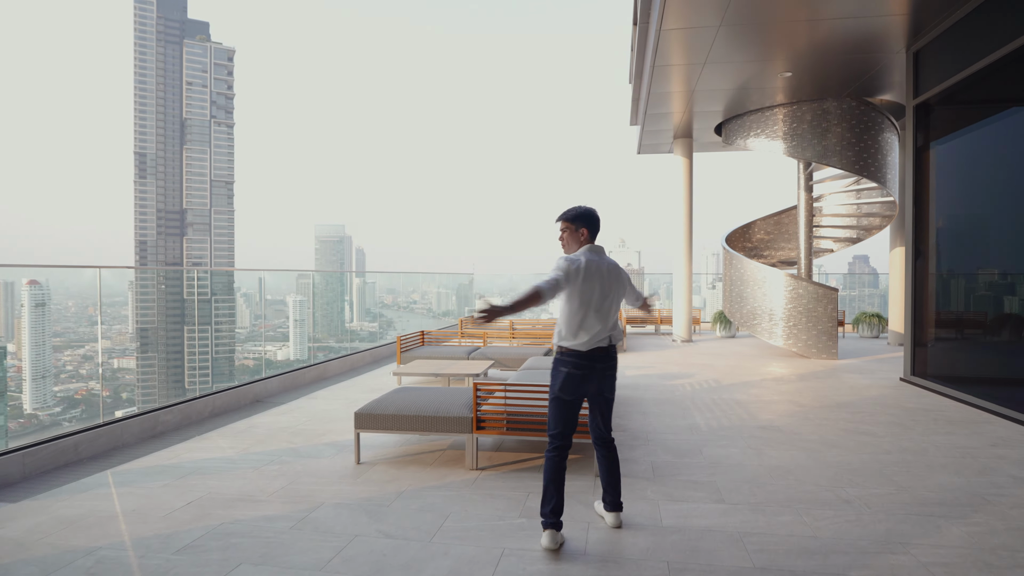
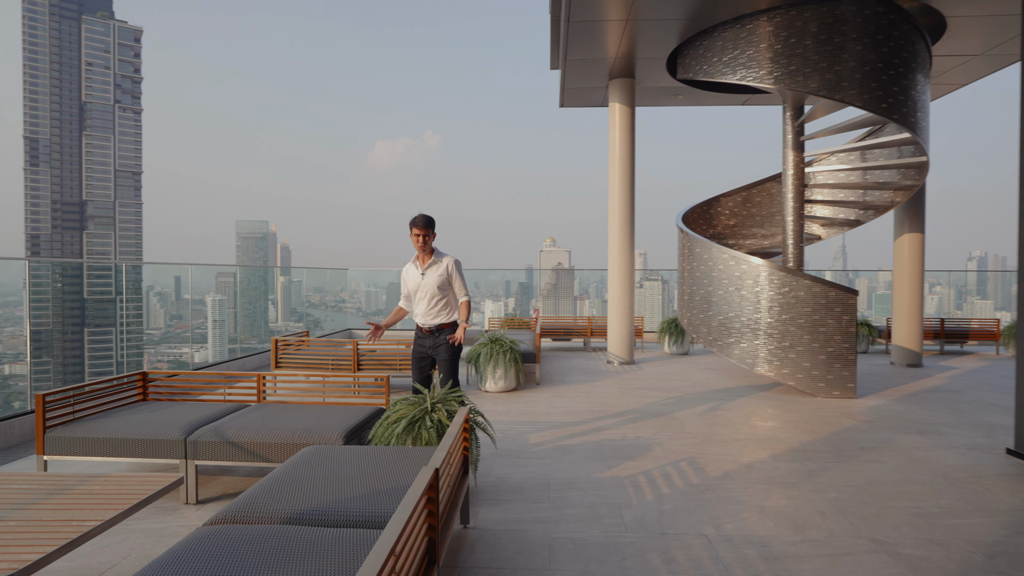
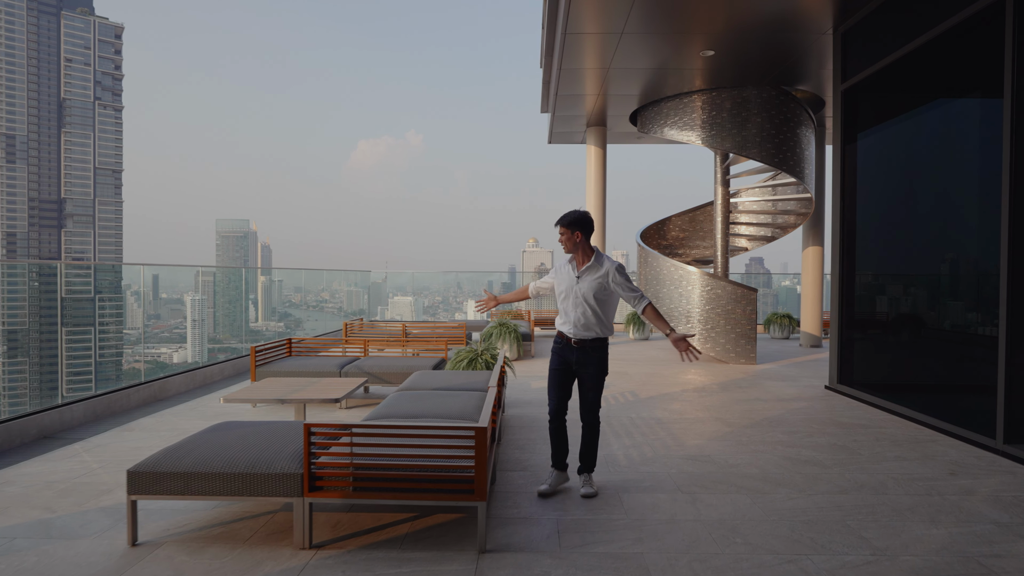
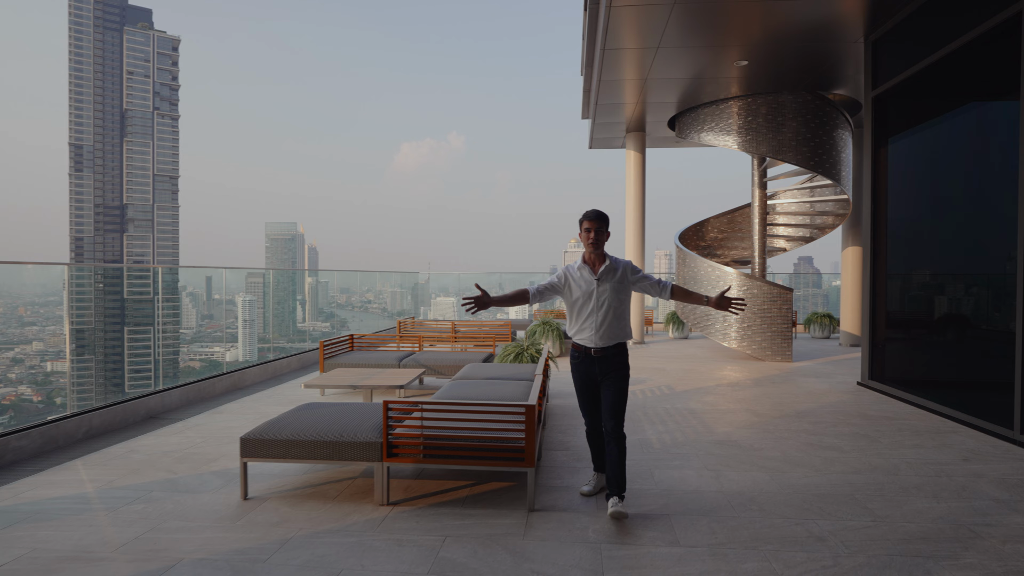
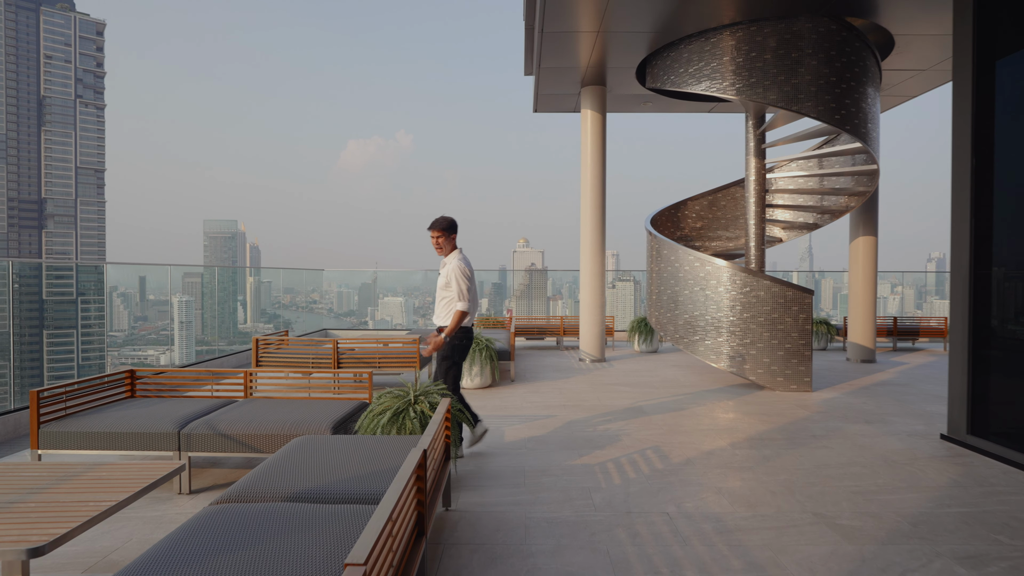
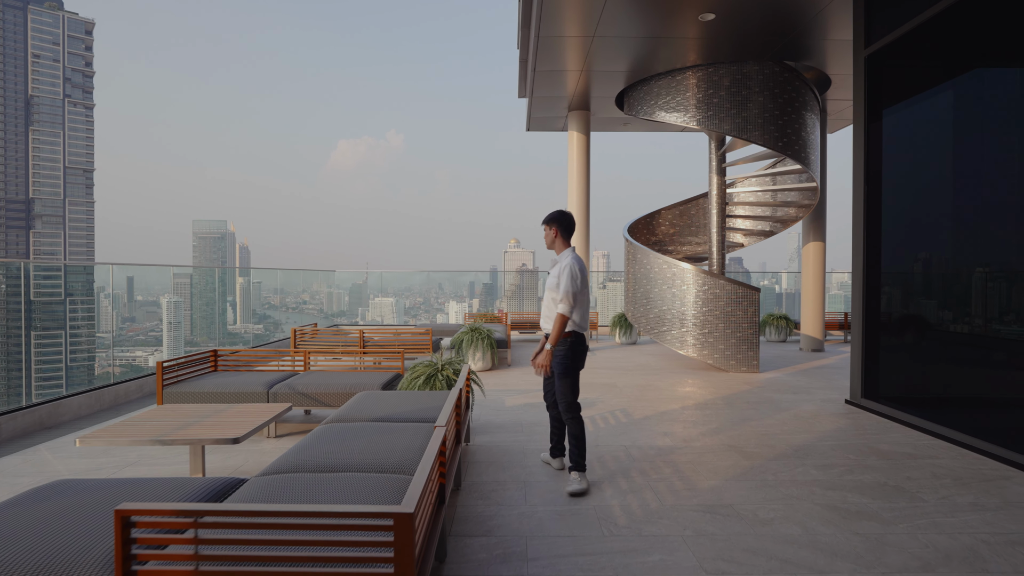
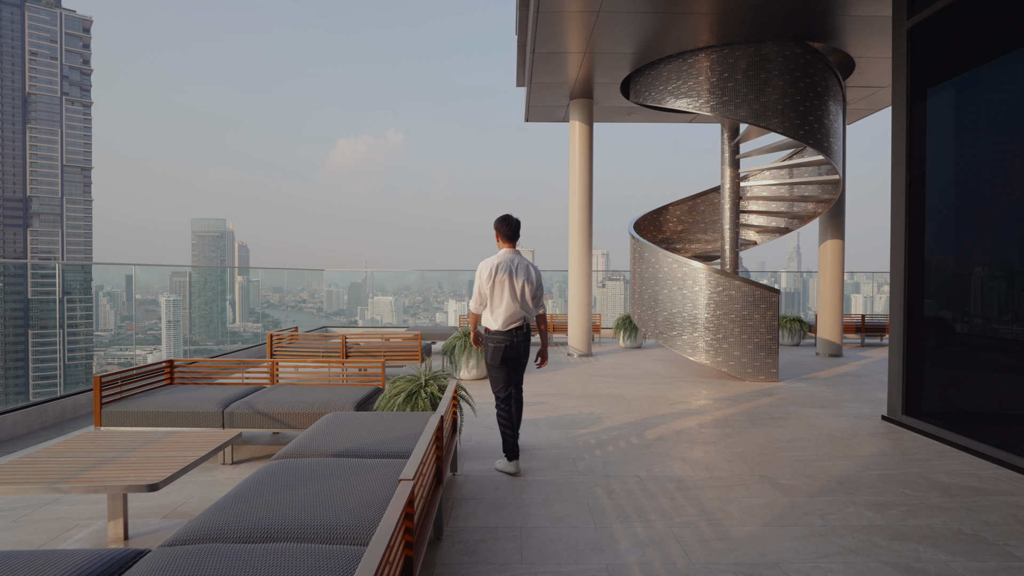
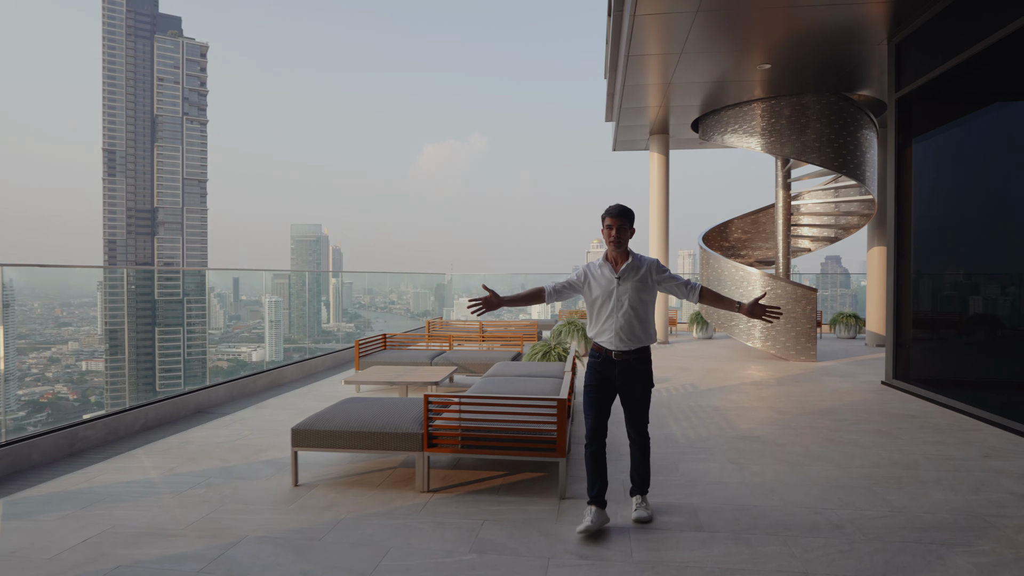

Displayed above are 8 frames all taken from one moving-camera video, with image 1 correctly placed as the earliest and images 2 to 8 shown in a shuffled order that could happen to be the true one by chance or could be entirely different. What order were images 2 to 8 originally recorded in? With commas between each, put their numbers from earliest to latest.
8, 4, 3, 6, 7, 5, 2
